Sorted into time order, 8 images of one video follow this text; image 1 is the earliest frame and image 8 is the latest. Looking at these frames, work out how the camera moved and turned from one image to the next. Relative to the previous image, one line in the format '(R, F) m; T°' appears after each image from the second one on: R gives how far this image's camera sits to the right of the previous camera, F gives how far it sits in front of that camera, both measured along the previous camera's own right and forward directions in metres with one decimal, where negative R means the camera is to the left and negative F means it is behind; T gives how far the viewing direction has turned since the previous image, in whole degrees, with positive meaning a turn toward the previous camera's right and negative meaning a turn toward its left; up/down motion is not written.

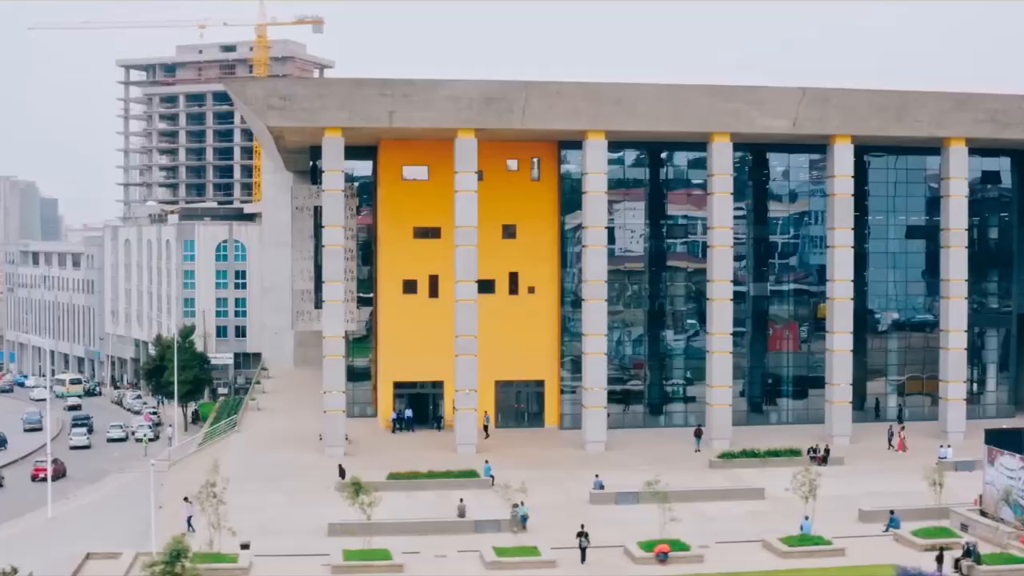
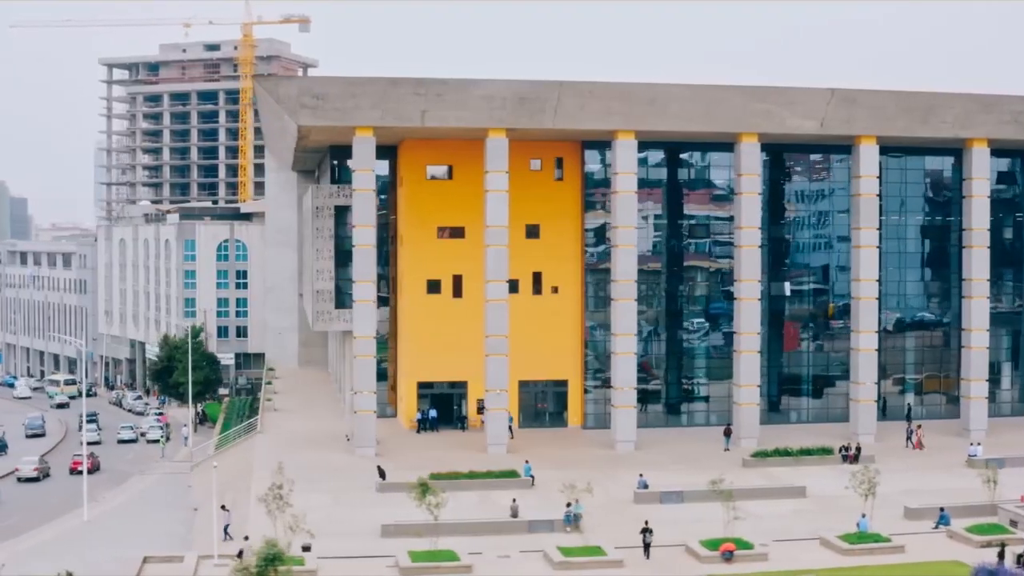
(-1.8, +0.1) m; +1°
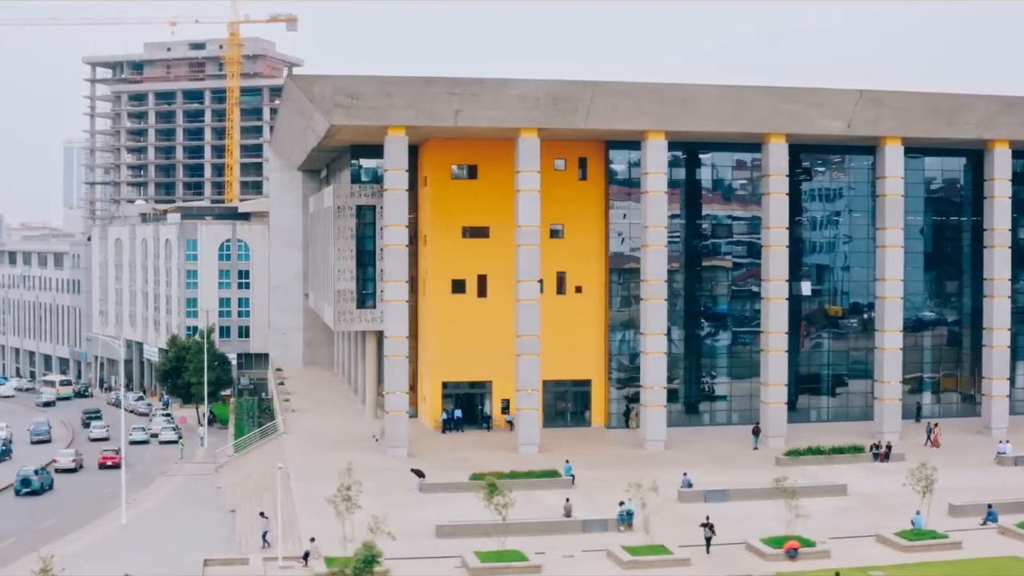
(-1.8, 0.0) m; +1°
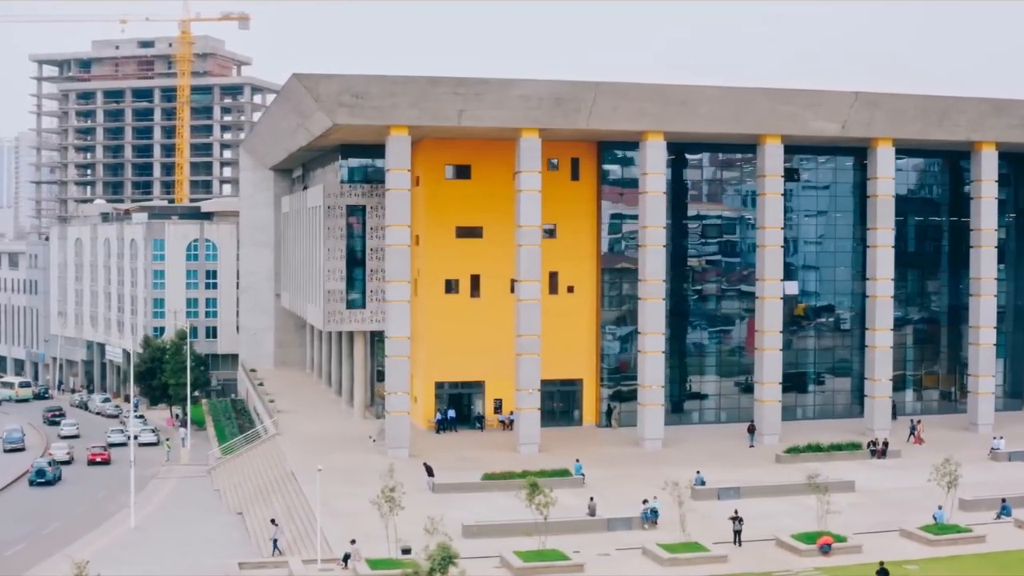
(-2.0, 0.0) m; +3°
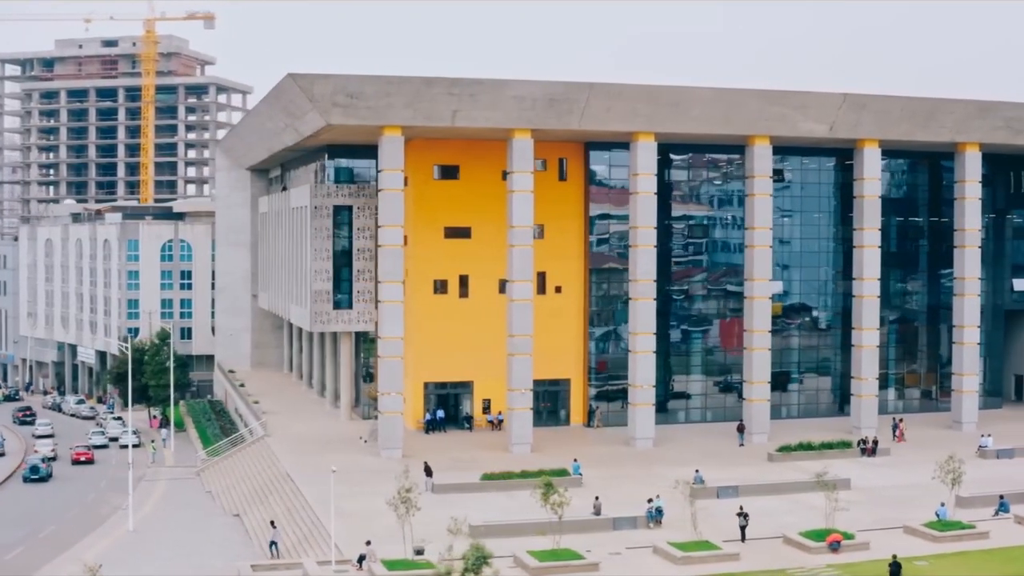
(-1.0, 0.0) m; +2°
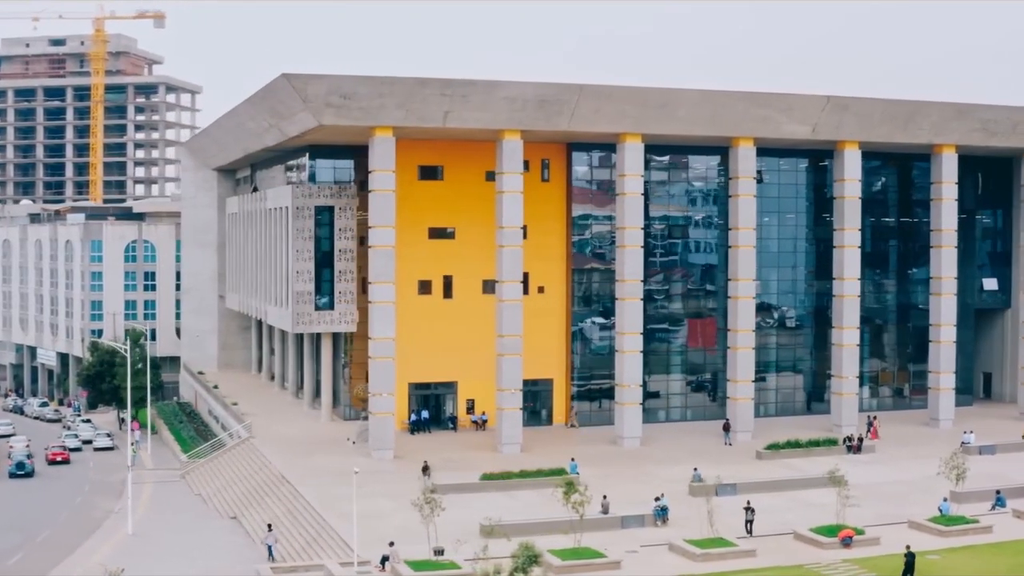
(-1.5, -0.1) m; +3°
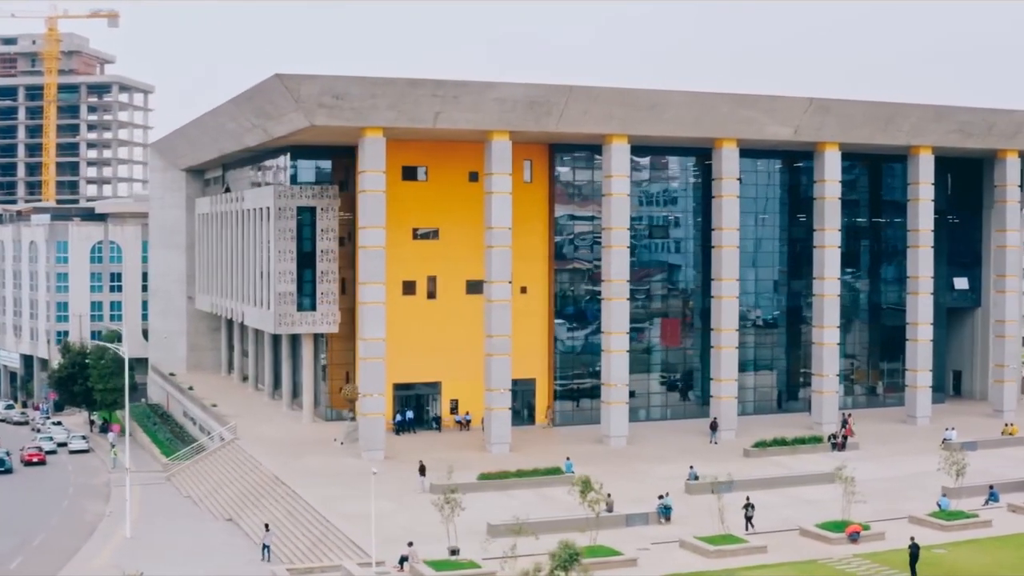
(-1.3, -0.1) m; +2°
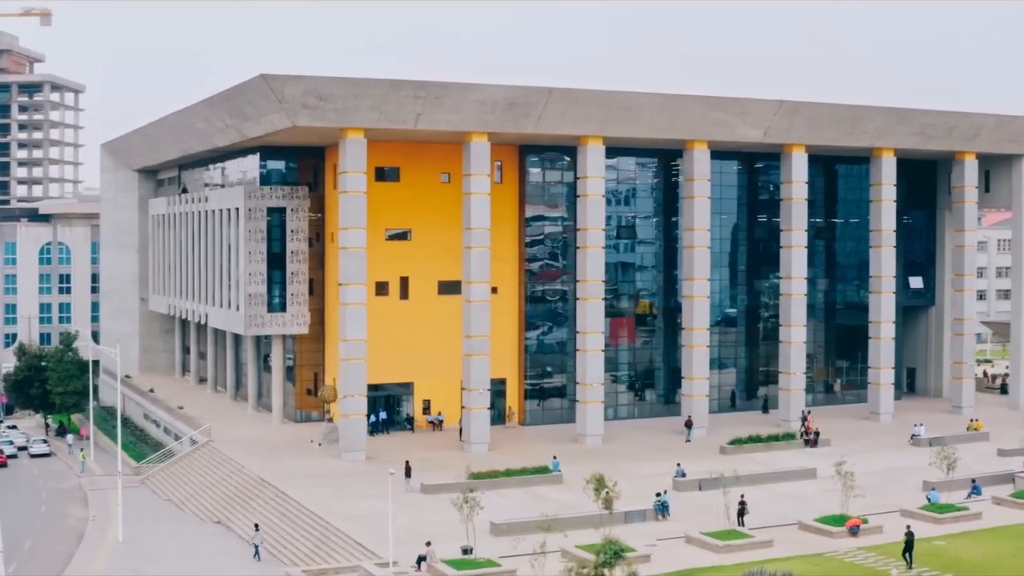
(-1.7, -0.2) m; +3°
